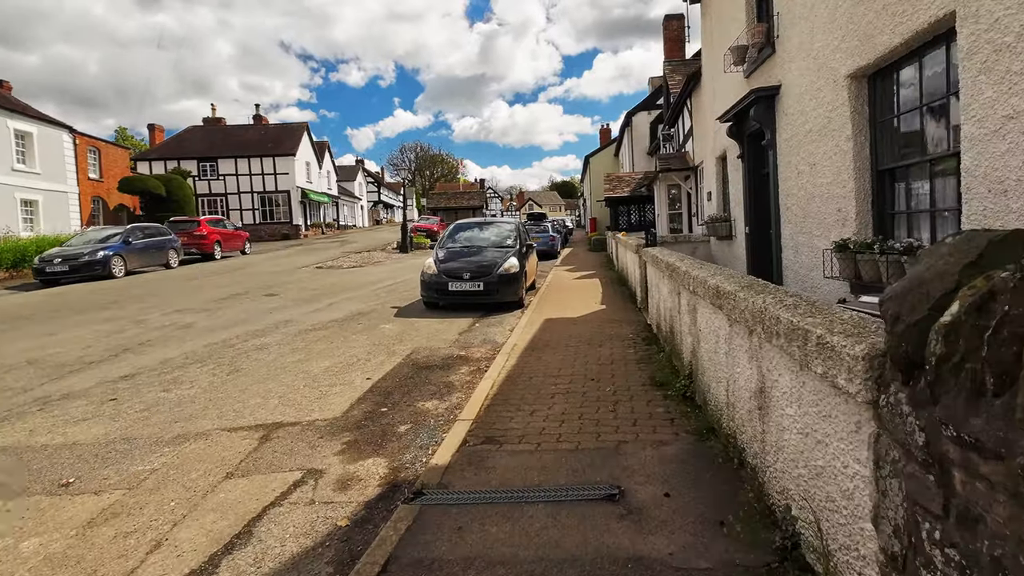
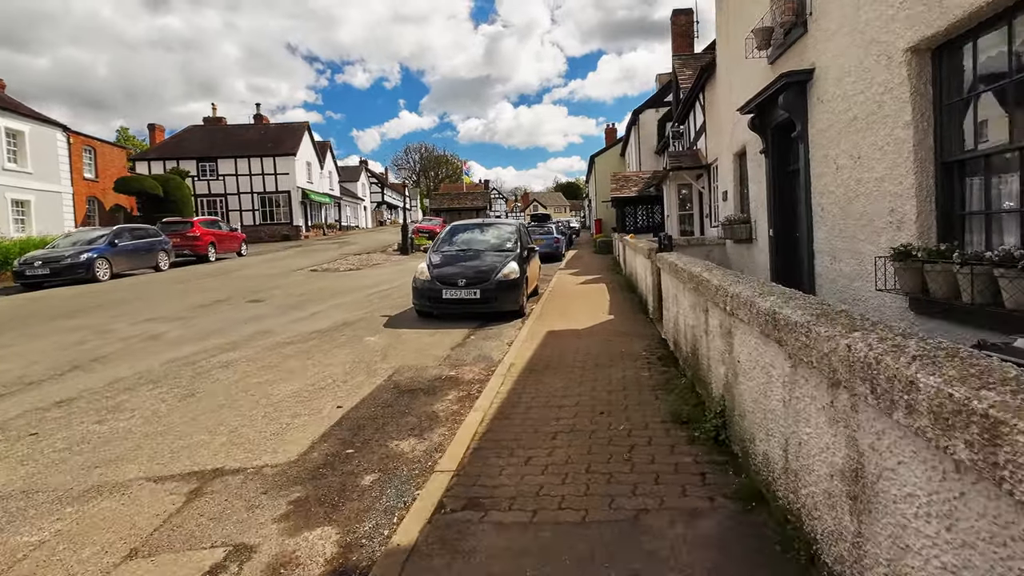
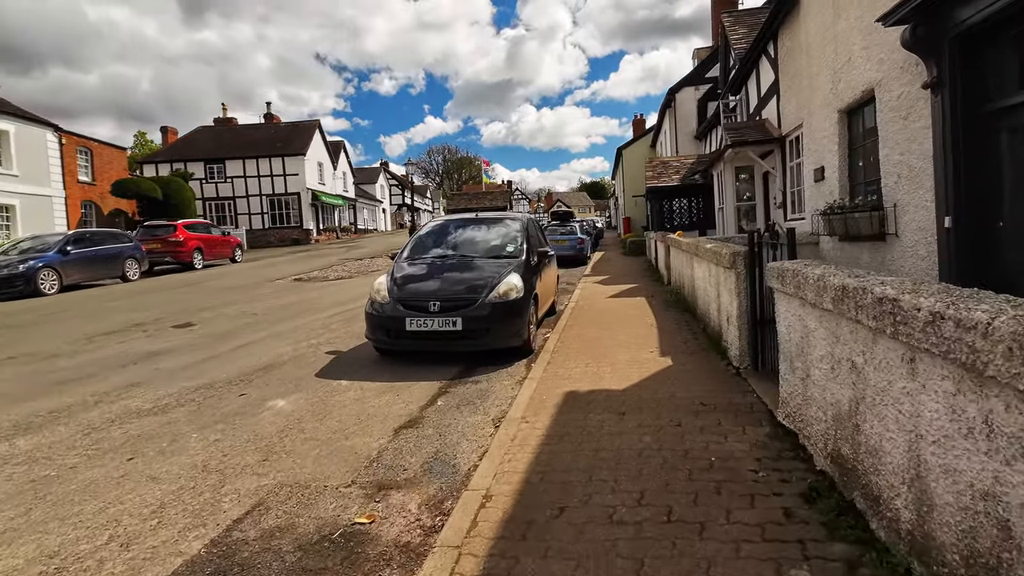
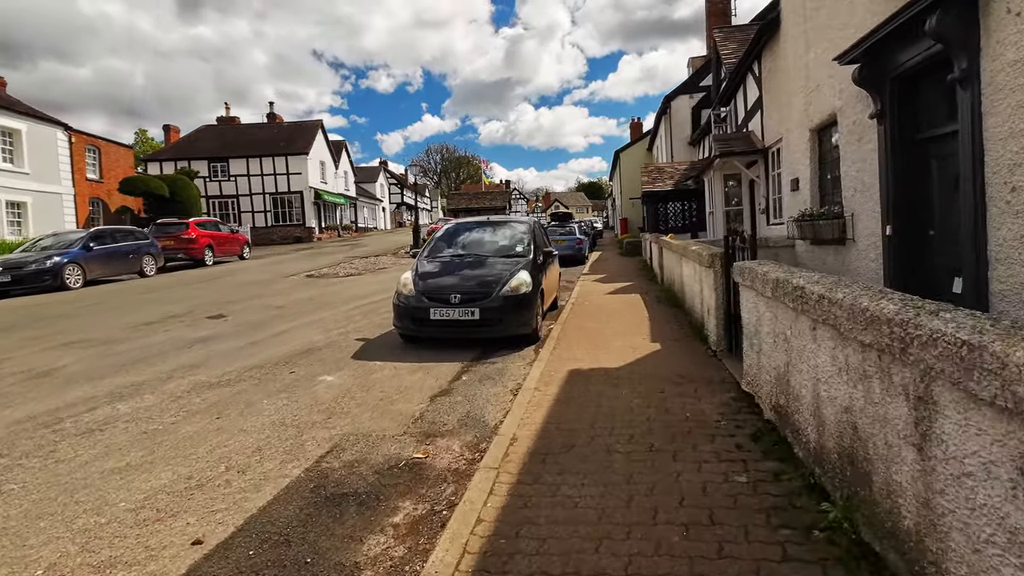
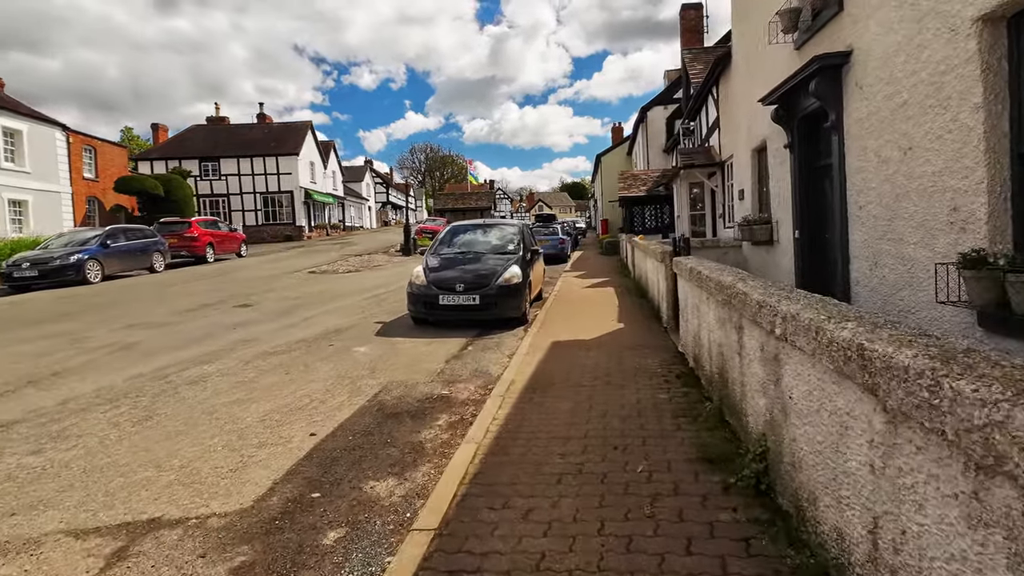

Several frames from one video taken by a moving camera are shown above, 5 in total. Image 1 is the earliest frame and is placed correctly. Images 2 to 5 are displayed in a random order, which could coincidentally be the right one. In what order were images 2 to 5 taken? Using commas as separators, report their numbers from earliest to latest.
2, 5, 4, 3
